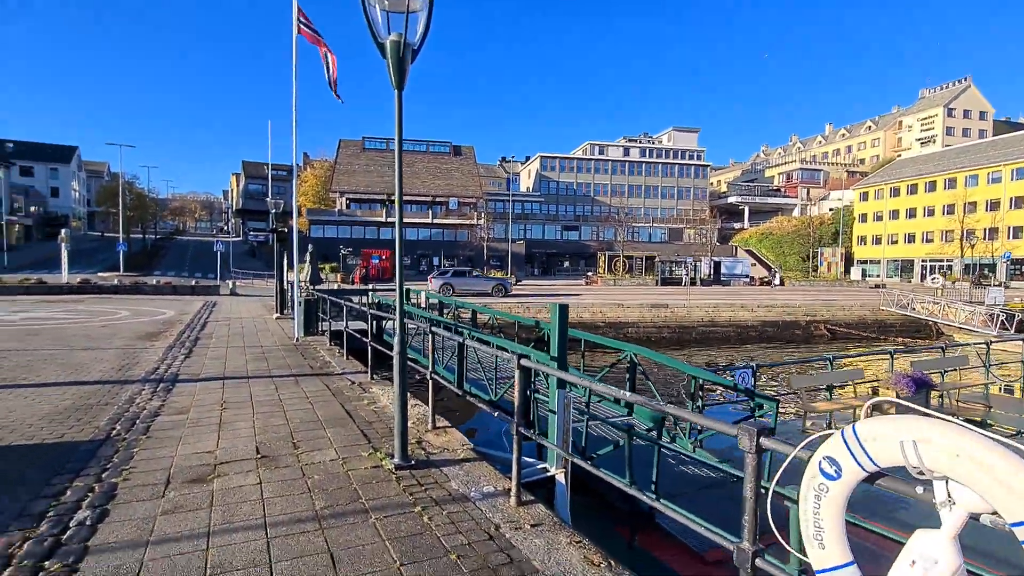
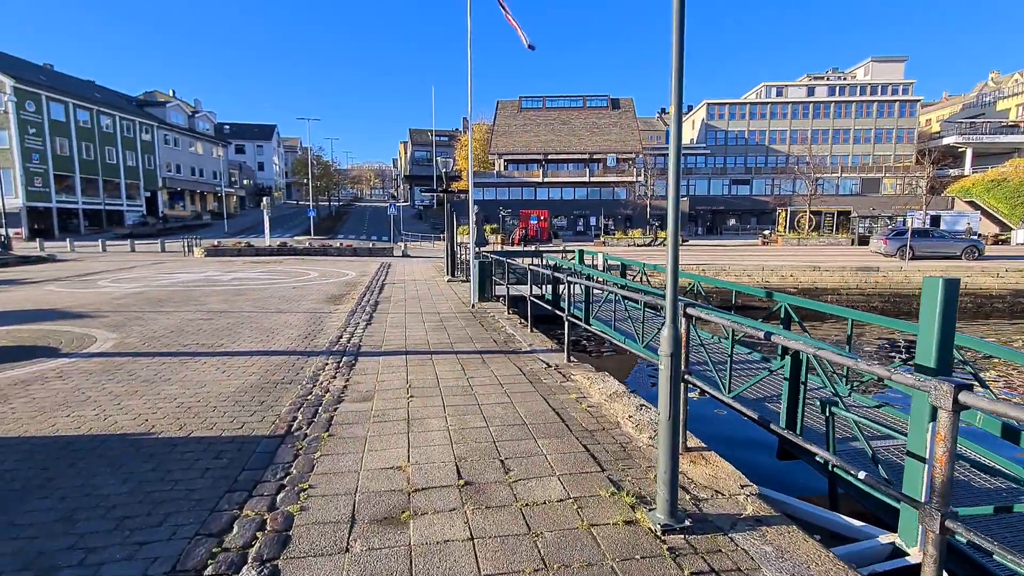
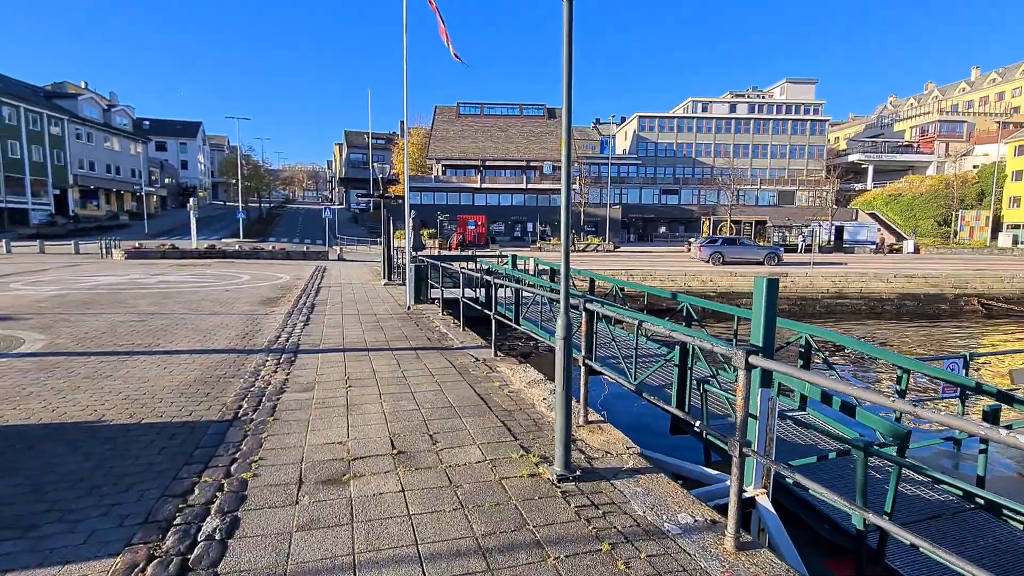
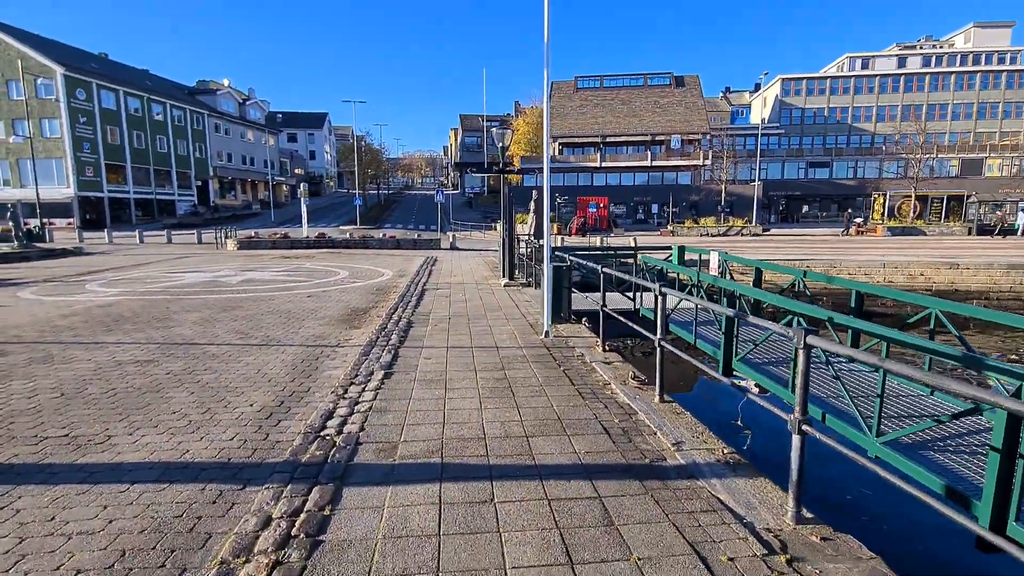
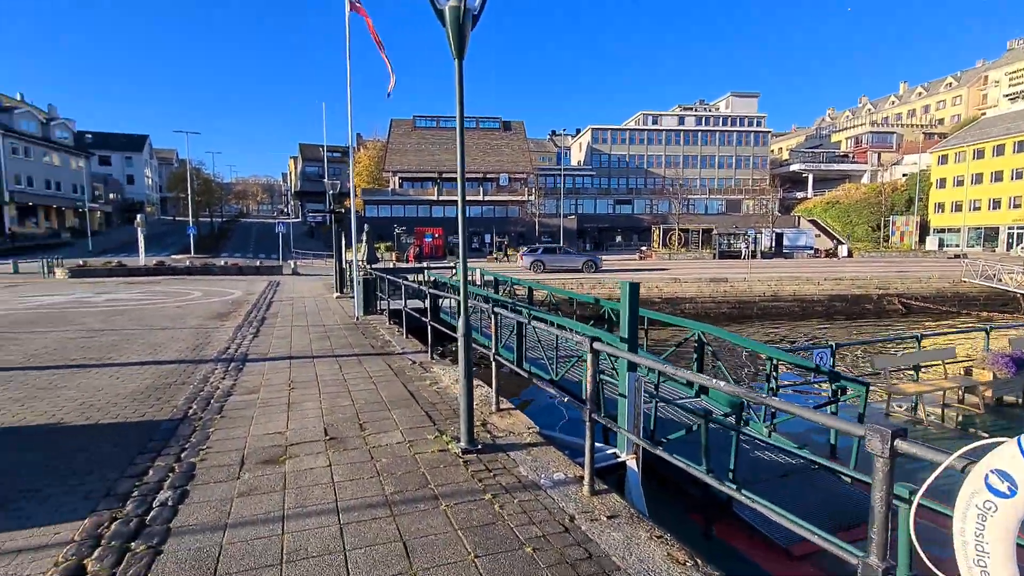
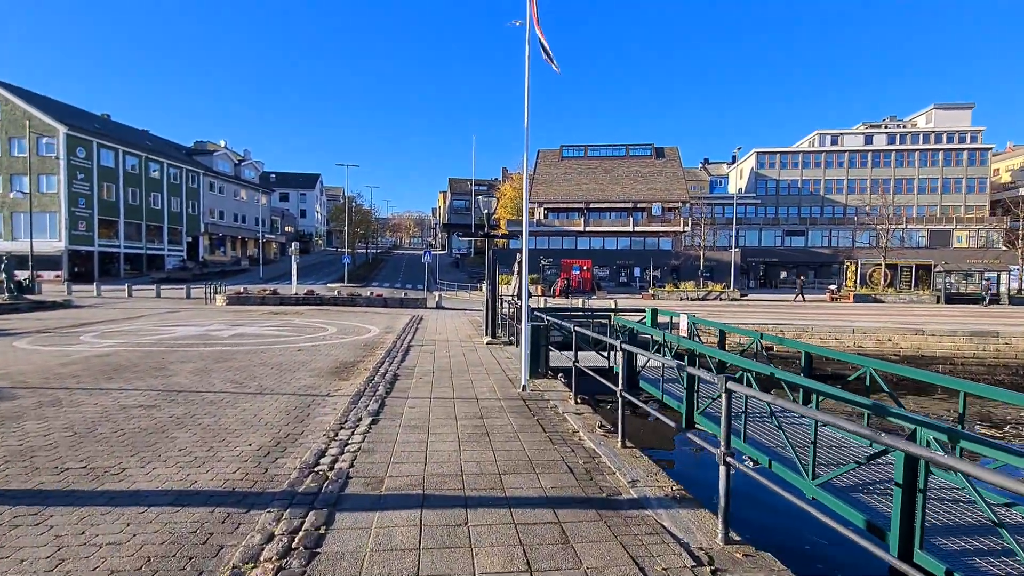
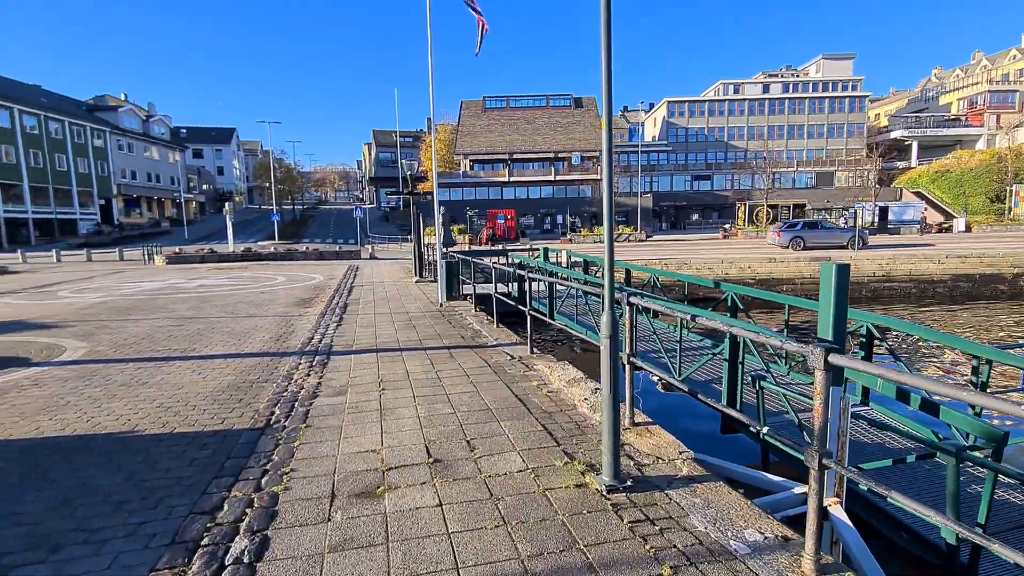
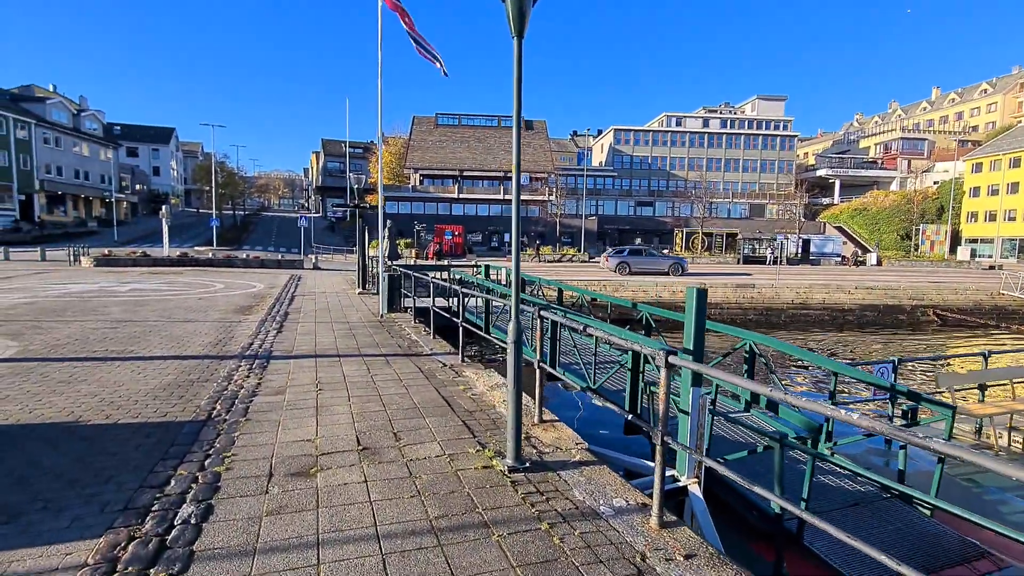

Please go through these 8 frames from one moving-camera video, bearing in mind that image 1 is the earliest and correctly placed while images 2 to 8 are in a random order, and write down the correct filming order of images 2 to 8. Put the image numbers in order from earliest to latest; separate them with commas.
5, 8, 3, 7, 2, 6, 4
